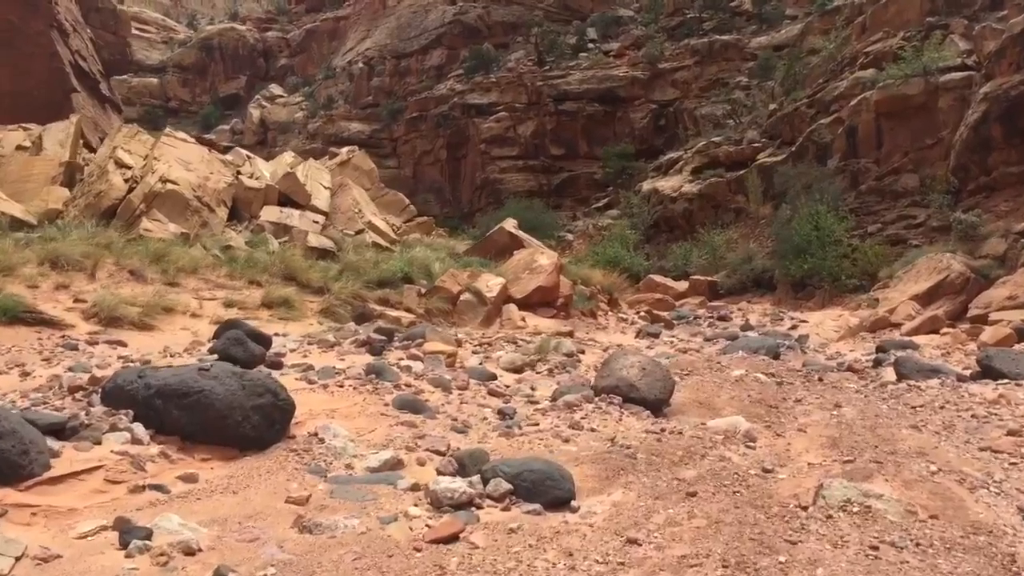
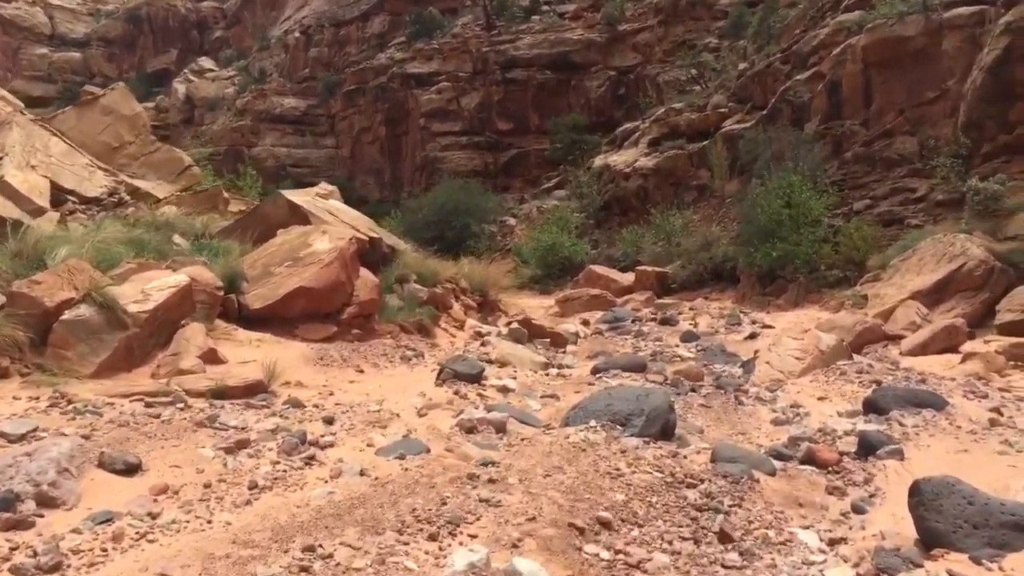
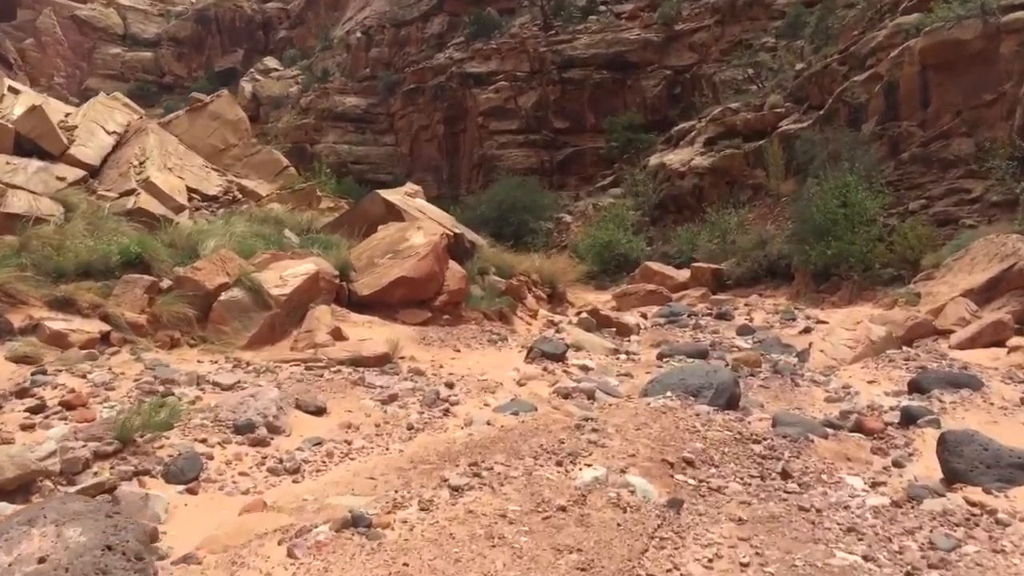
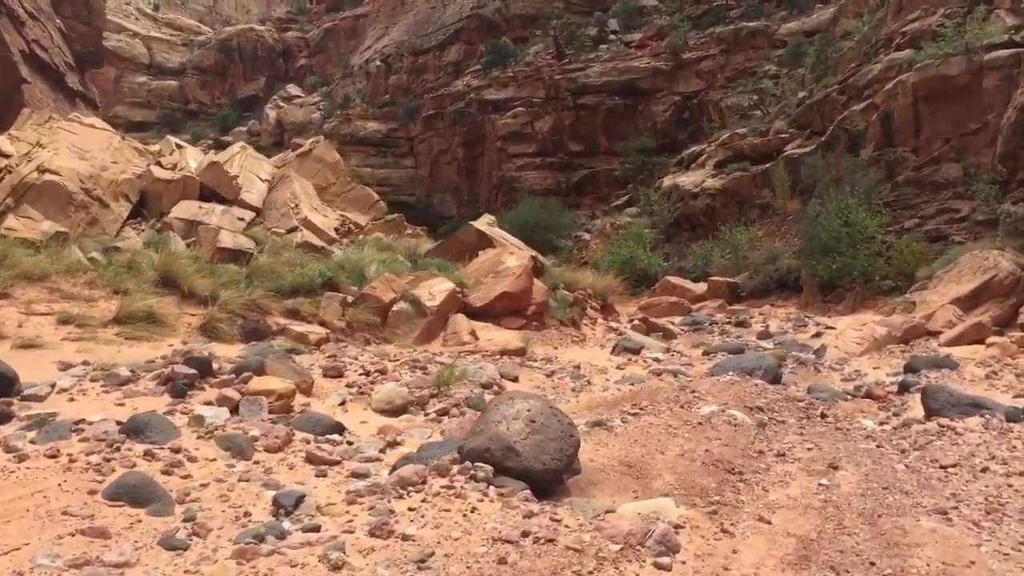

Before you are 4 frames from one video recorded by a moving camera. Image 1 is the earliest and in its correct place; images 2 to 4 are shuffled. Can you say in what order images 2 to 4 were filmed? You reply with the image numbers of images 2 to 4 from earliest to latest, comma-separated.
4, 3, 2
